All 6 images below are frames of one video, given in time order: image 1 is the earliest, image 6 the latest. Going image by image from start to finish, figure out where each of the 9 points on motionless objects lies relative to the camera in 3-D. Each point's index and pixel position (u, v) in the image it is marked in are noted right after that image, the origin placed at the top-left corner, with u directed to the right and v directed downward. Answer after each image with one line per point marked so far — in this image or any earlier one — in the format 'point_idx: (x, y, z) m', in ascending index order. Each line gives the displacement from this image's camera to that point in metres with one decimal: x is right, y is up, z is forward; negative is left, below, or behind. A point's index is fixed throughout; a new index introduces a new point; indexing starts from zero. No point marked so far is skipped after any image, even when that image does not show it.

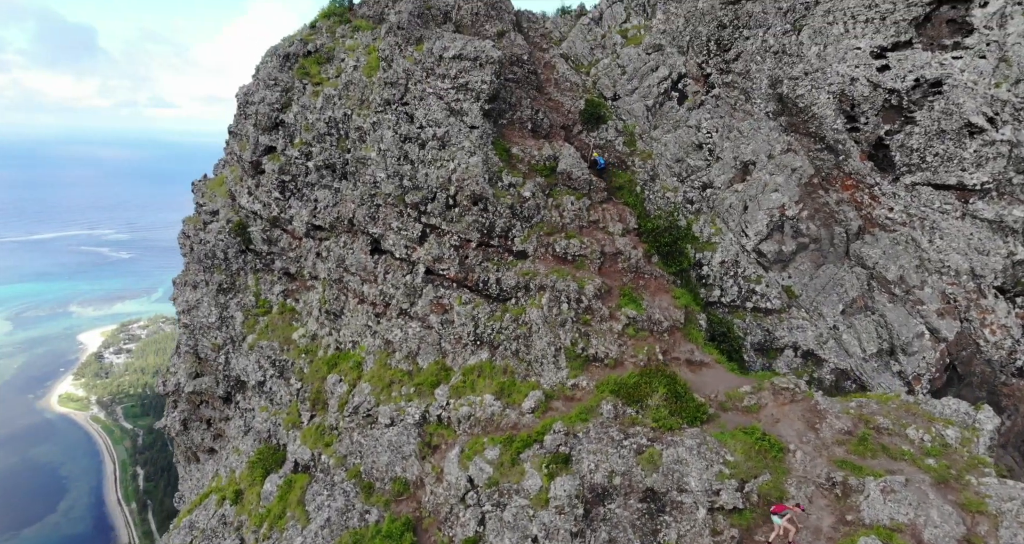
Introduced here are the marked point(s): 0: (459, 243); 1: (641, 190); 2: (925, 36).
0: (-1.9, +1.1, +17.9) m
1: (+5.1, +3.2, +20.2) m
2: (+13.0, +7.5, +16.4) m
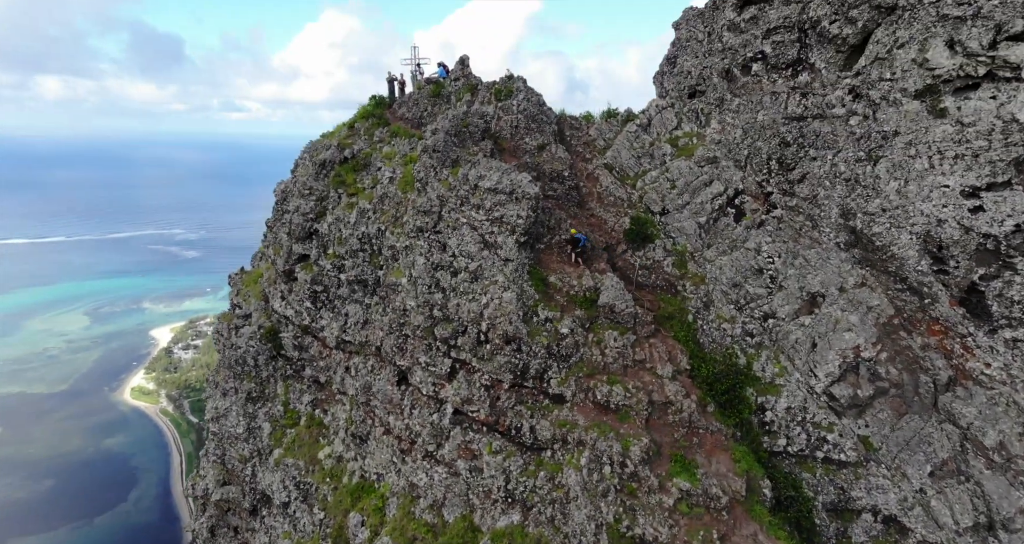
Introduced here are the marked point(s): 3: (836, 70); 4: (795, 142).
0: (-0.7, -3.6, +16.6) m
1: (+6.4, -1.7, +18.5) m
2: (+14.2, +2.6, +14.3) m
3: (+10.5, +6.6, +16.9) m
4: (+9.8, +4.5, +18.0) m
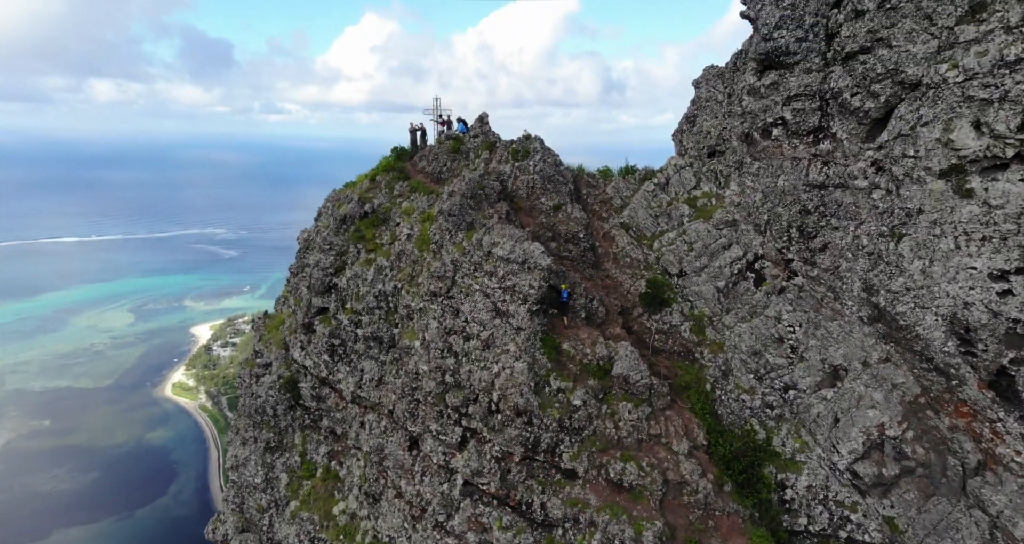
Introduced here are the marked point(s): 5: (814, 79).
0: (-0.3, -5.8, +16.5) m
1: (+6.9, -4.1, +18.2) m
2: (+14.5, +0.3, +13.8) m
3: (+11.1, +4.2, +16.6) m
4: (+10.3, +2.1, +17.7) m
5: (+10.1, +6.5, +17.4) m
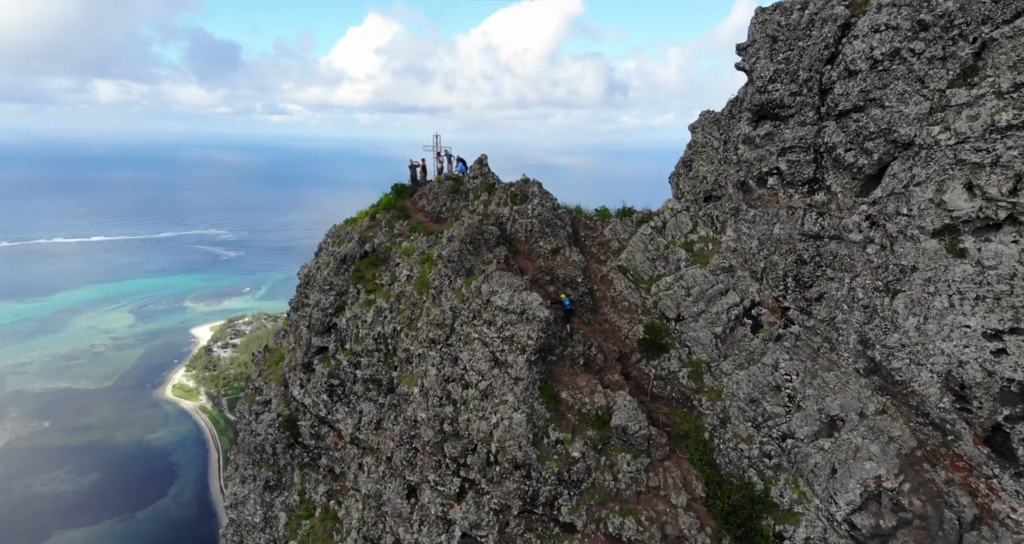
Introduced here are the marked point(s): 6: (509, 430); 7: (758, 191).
0: (-0.3, -7.5, +16.5) m
1: (+6.9, -5.8, +18.3) m
2: (+14.5, -1.4, +14.0) m
3: (+11.1, +2.5, +16.9) m
4: (+10.3, +0.4, +17.9) m
5: (+10.1, +4.8, +17.7) m
6: (0.0, -5.0, +16.6) m
7: (+9.2, +3.0, +19.4) m
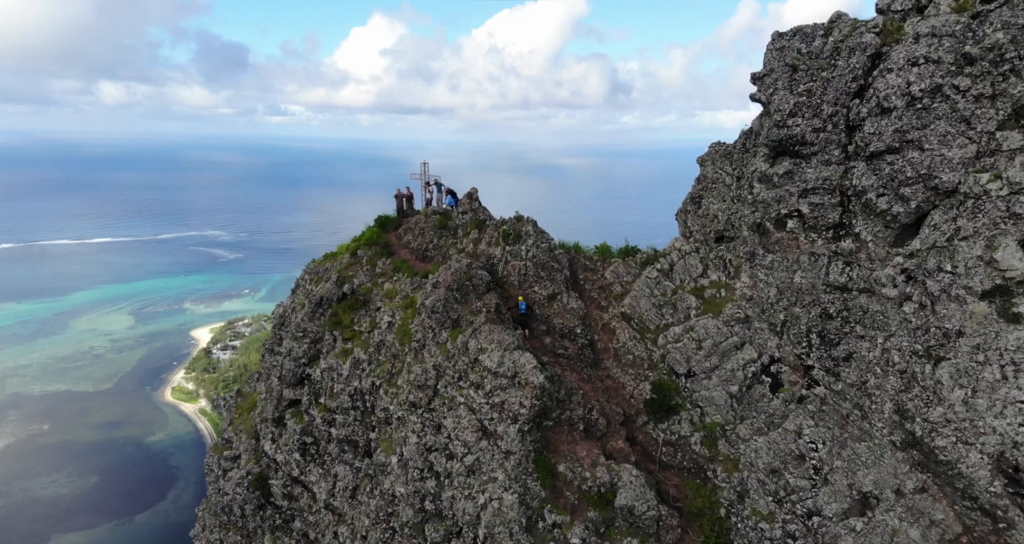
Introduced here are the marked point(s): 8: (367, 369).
0: (-0.6, -9.2, +14.4) m
1: (+6.6, -7.5, +16.3) m
2: (+14.3, -3.1, +12.1) m
3: (+10.8, +0.8, +15.1) m
4: (+10.0, -1.4, +16.0) m
5: (+9.8, +3.0, +15.9) m
6: (-0.3, -6.8, +14.6) m
7: (+8.9, +1.3, +17.5) m
8: (-5.2, -3.5, +18.8) m
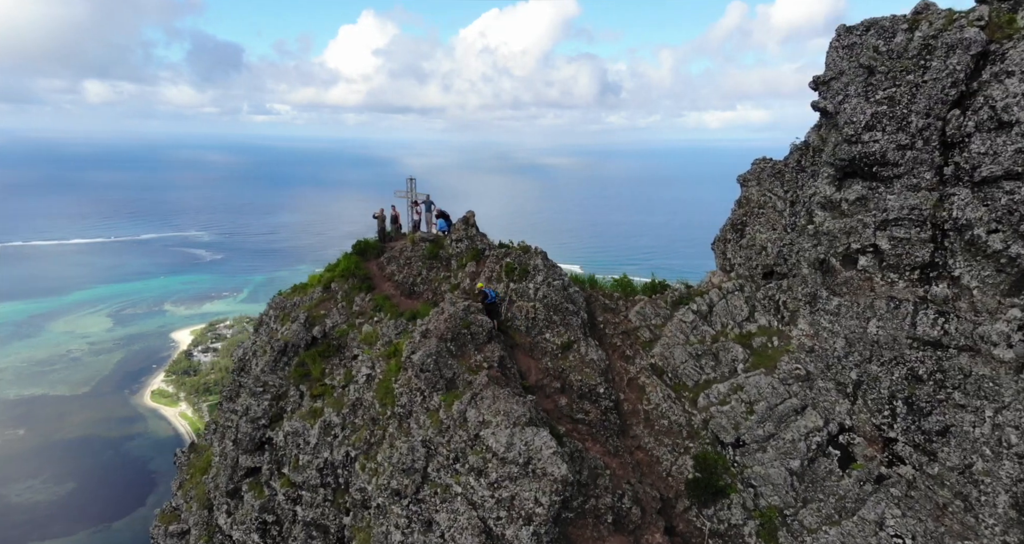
0: (-0.3, -10.4, +11.0) m
1: (+6.9, -8.8, +13.0) m
2: (+14.7, -4.3, +9.0) m
3: (+11.1, -0.5, +11.9) m
4: (+10.3, -2.7, +12.8) m
5: (+10.1, +1.8, +12.7) m
6: (+0.1, -8.0, +11.2) m
7: (+9.1, 0.0, +14.4) m
8: (-5.0, -4.8, +15.3) m
